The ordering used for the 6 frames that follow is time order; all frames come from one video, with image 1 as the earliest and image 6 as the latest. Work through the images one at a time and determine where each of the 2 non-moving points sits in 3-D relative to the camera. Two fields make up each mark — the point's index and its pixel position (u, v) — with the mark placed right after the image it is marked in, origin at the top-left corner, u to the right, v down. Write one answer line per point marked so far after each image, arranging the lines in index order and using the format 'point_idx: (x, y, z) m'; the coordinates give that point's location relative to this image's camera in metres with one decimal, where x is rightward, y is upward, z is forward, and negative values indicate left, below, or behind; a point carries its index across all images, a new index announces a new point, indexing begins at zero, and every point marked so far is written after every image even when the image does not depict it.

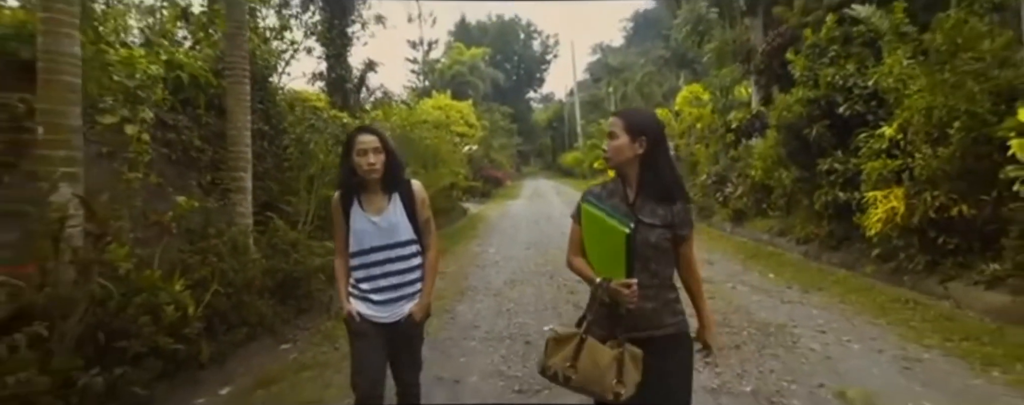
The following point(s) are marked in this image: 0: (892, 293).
0: (+4.2, -1.0, +5.8) m
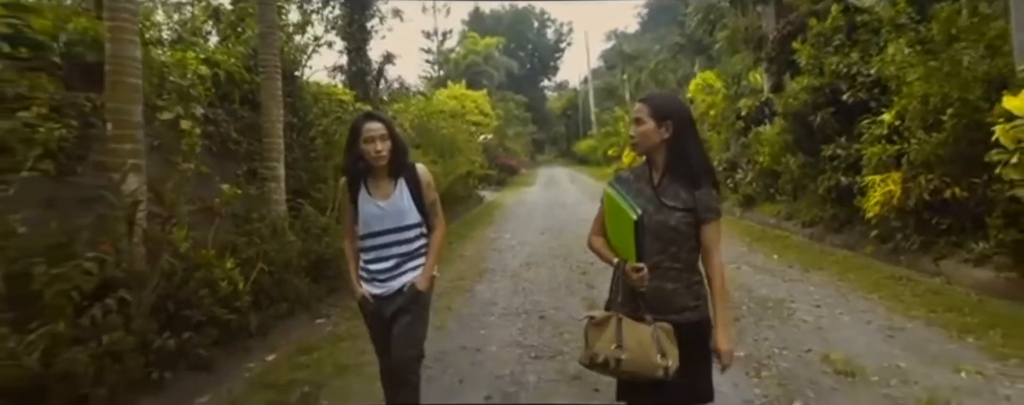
0: (+4.4, -0.8, +6.1) m
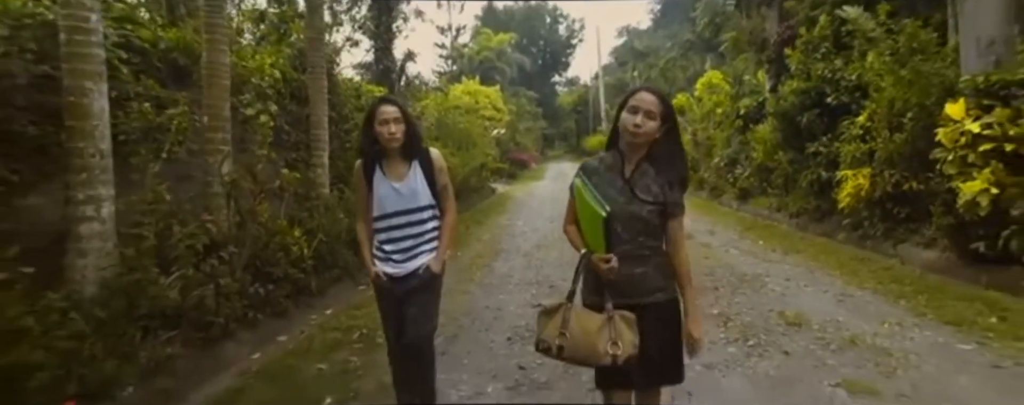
0: (+4.6, -0.7, +7.0) m
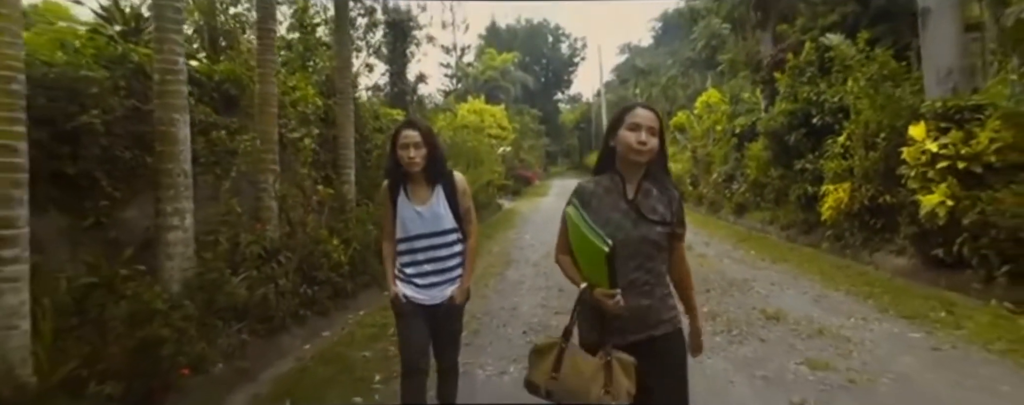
0: (+4.8, -0.9, +7.7) m
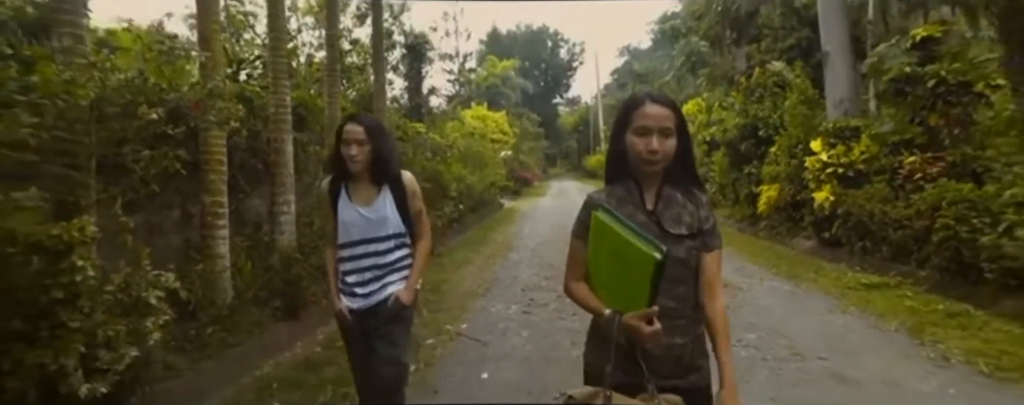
0: (+4.8, -0.8, +9.8) m
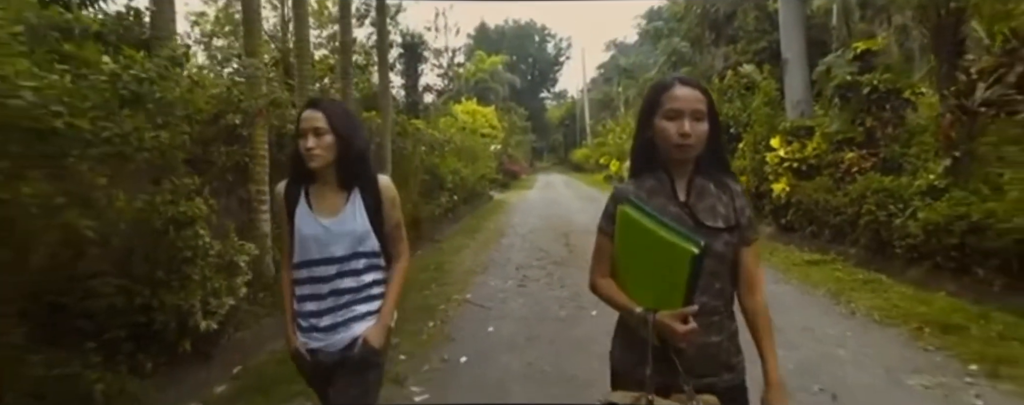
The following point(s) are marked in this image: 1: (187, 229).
0: (+4.7, -0.6, +10.9) m
1: (-2.1, -0.2, +3.4) m
